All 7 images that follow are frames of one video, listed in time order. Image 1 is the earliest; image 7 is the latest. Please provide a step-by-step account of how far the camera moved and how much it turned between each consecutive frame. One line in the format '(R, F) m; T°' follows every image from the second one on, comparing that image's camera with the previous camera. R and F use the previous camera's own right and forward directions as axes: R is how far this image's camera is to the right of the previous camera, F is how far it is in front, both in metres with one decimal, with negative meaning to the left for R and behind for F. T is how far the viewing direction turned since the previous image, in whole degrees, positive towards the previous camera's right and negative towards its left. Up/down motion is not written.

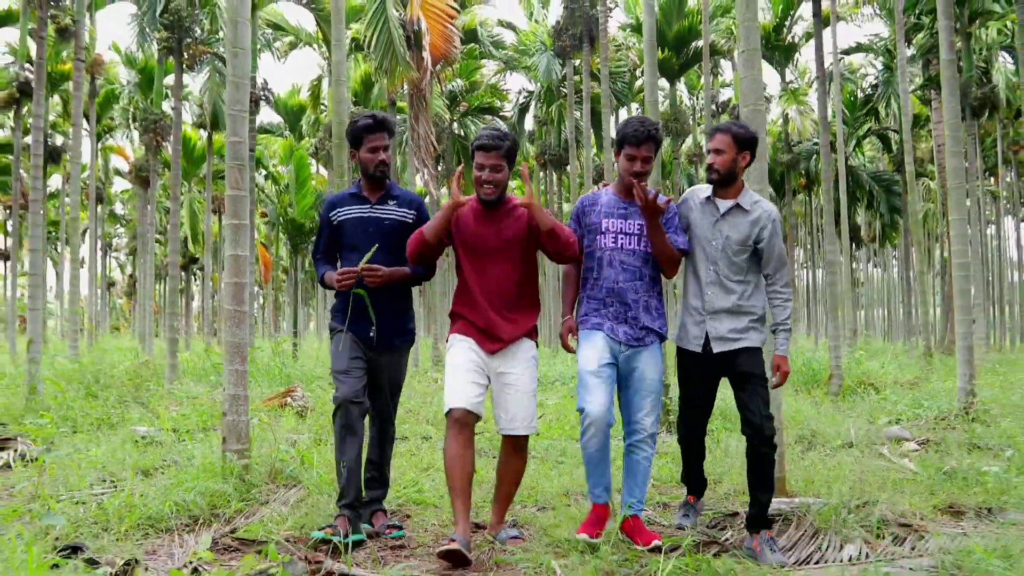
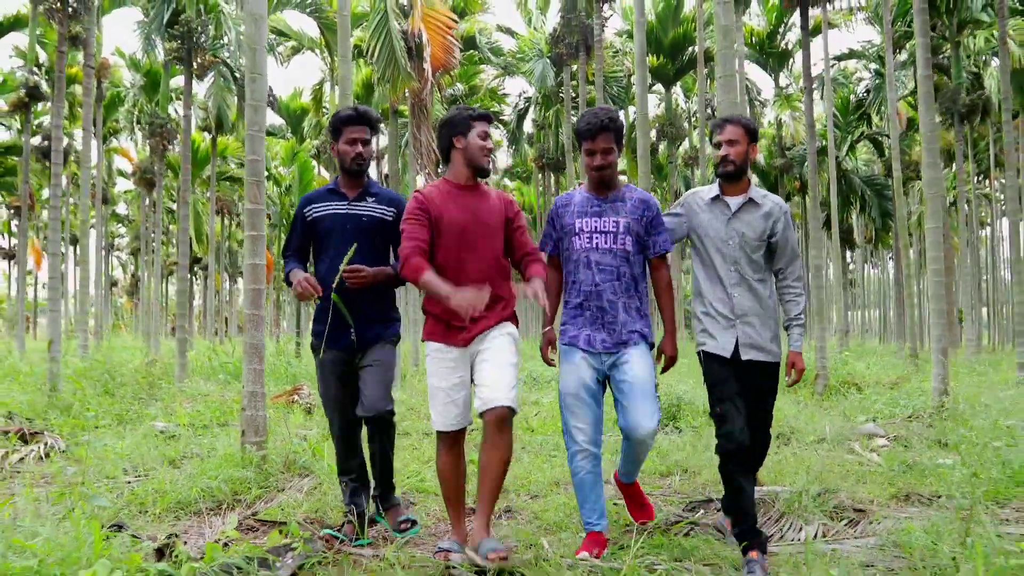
(0.0, -0.4) m; 0°
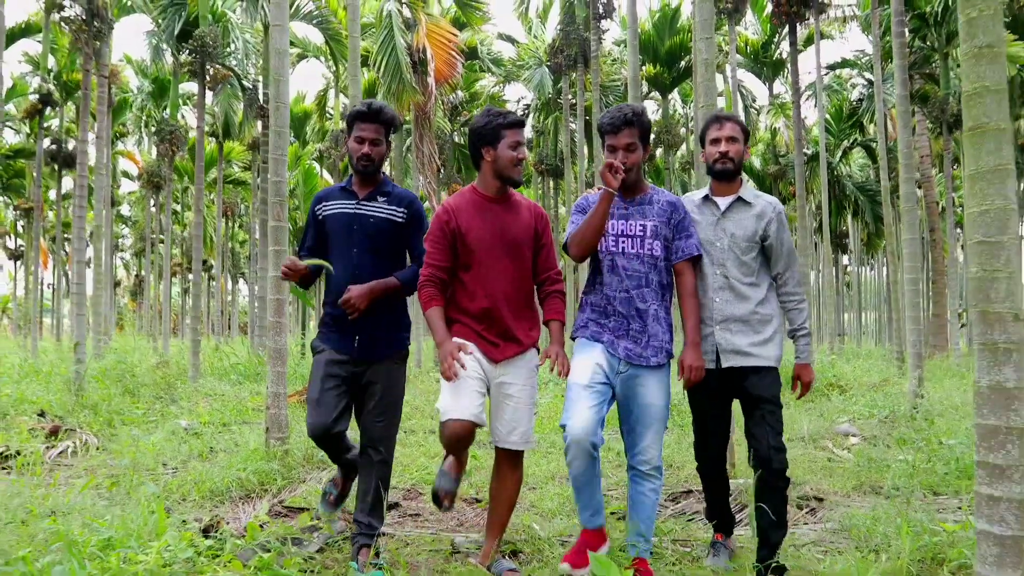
(0.0, -0.5) m; 0°
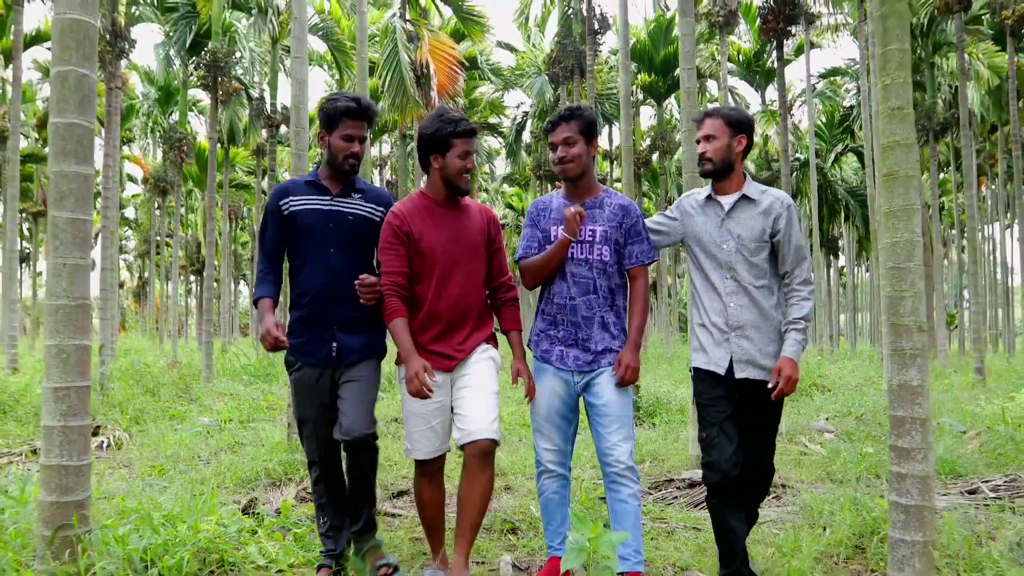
(0.0, -0.6) m; 0°
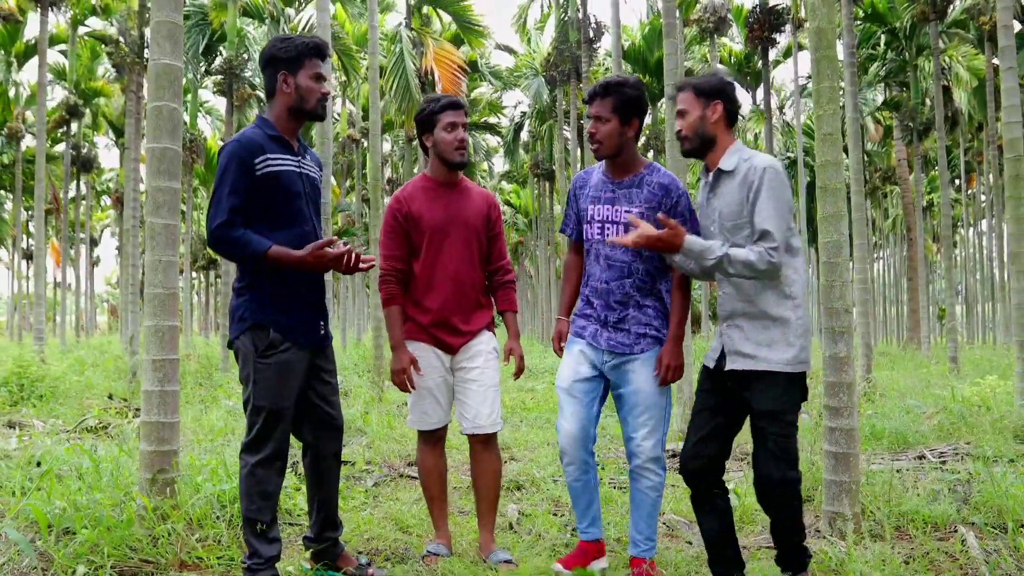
(-0.1, -0.8) m; 0°
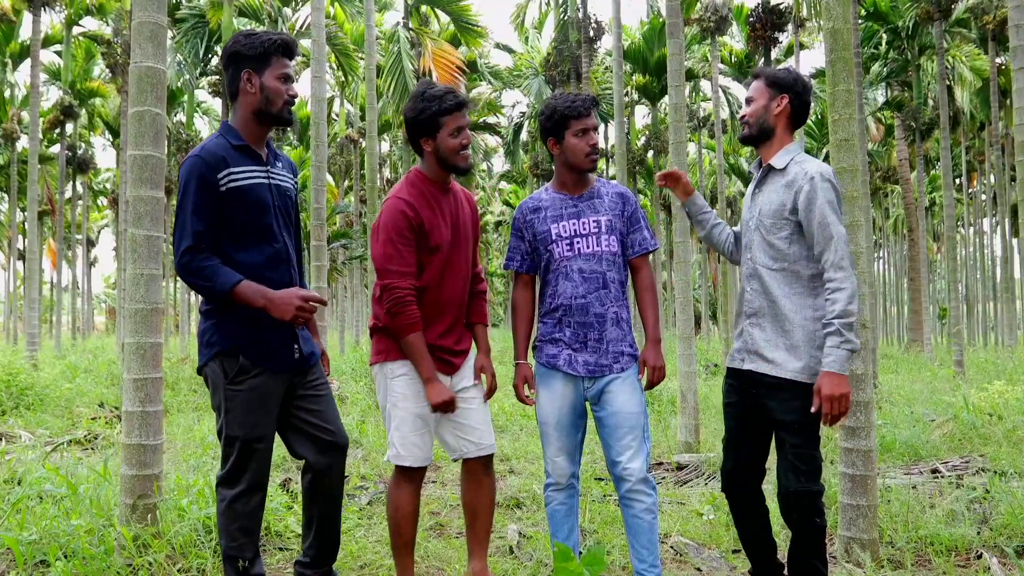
(0.0, +0.2) m; 0°
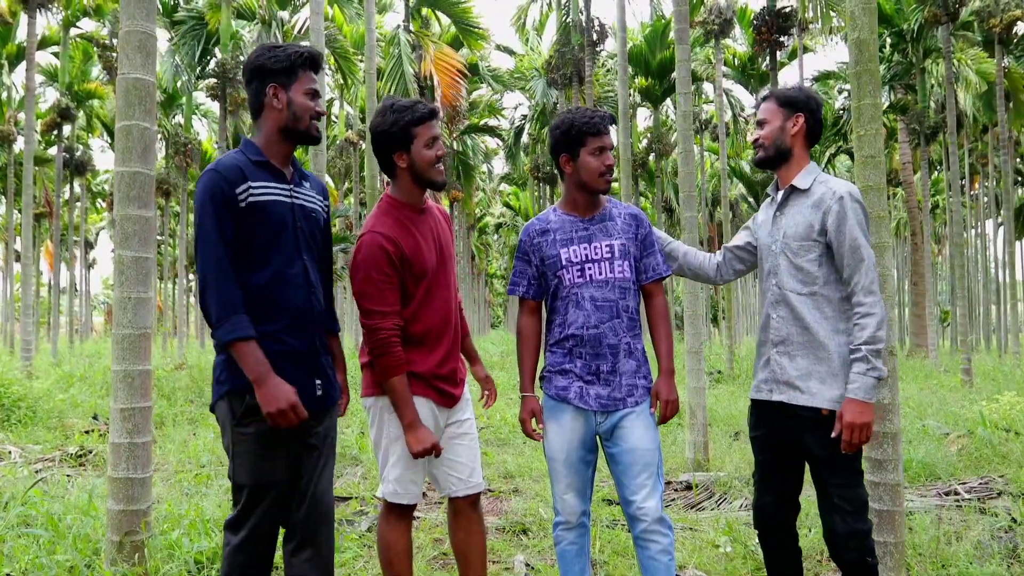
(0.0, +0.2) m; 0°
